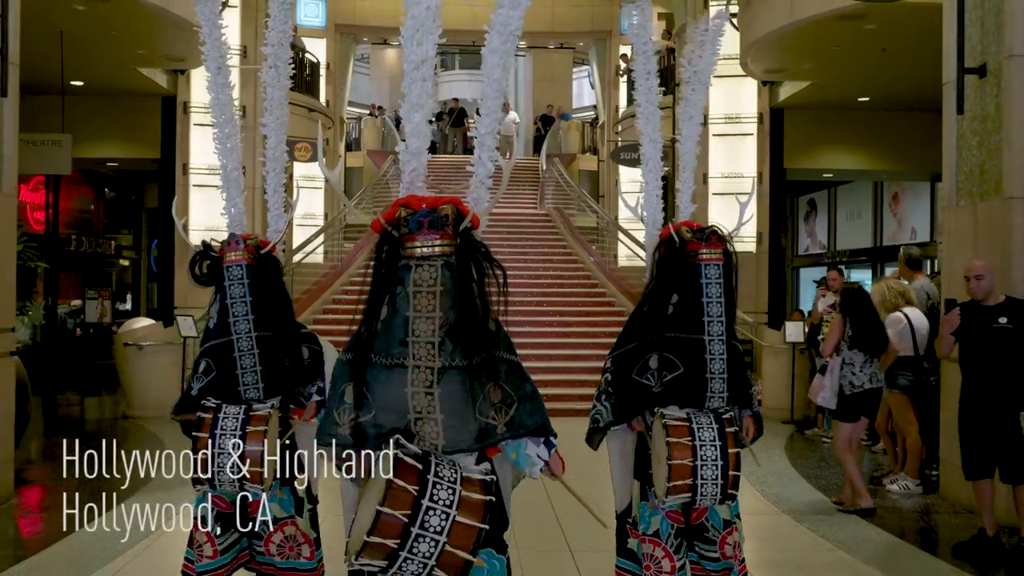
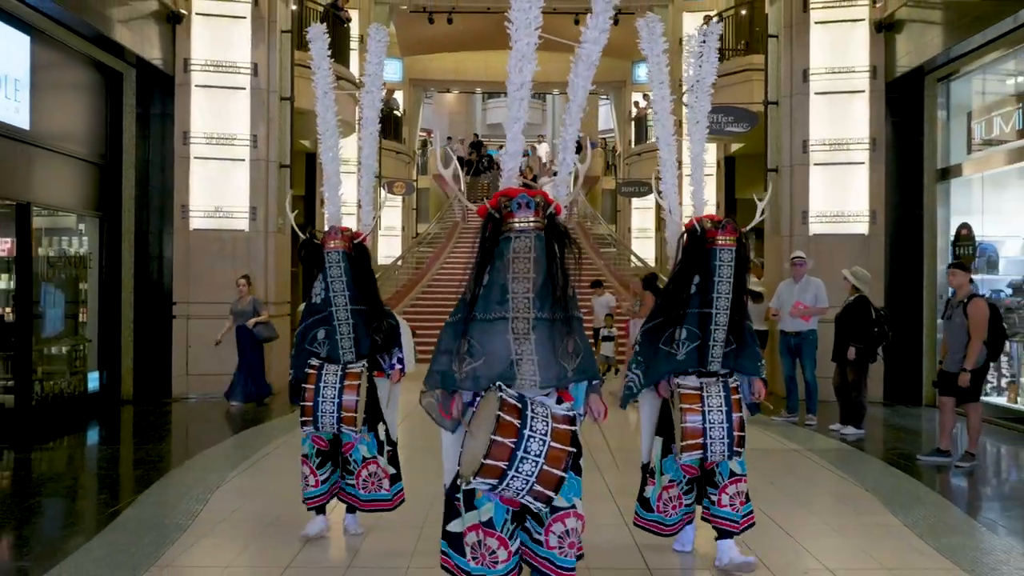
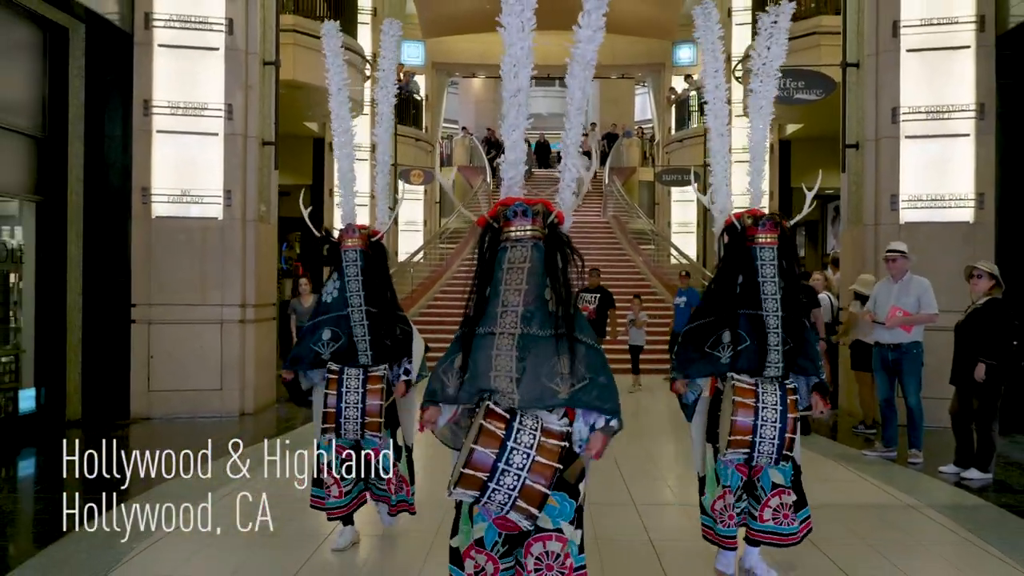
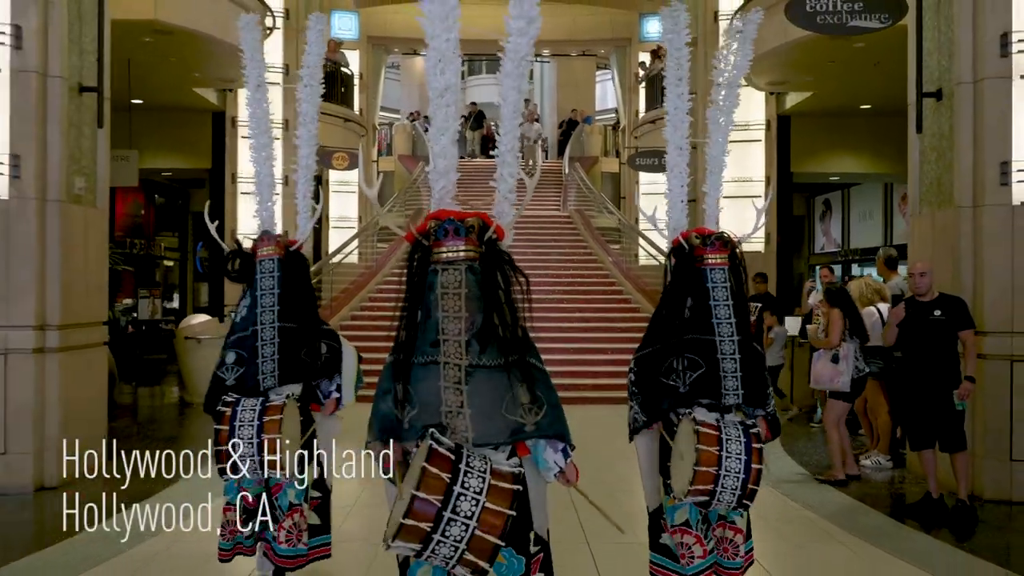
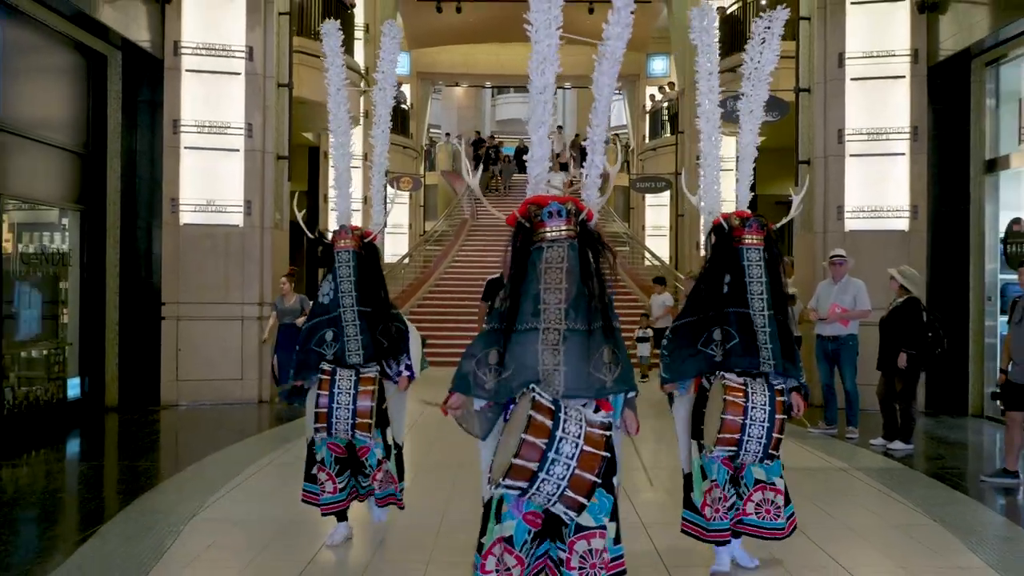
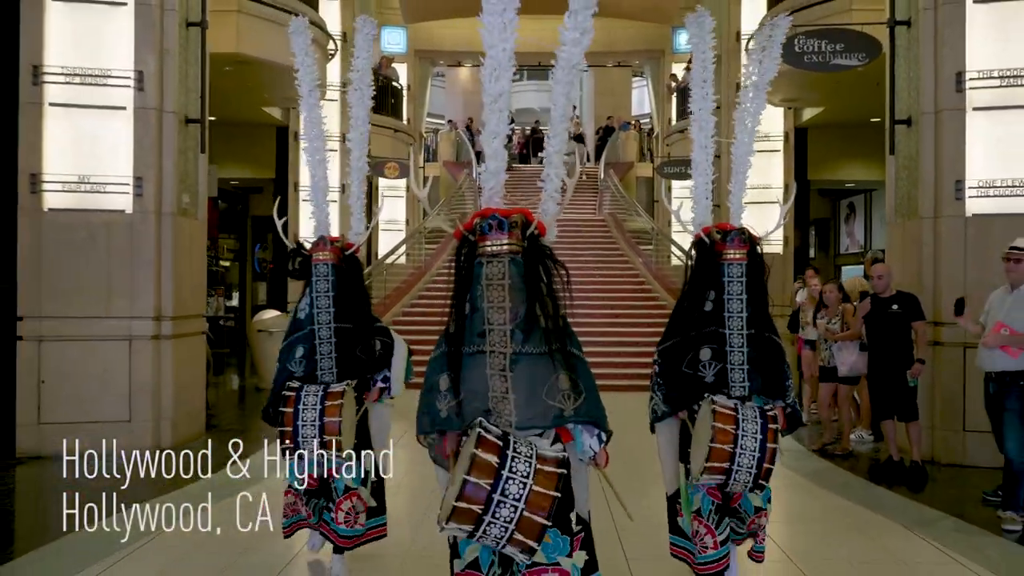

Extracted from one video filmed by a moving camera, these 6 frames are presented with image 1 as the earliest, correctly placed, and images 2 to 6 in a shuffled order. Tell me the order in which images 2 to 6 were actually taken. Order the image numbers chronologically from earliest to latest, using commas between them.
4, 6, 3, 5, 2
